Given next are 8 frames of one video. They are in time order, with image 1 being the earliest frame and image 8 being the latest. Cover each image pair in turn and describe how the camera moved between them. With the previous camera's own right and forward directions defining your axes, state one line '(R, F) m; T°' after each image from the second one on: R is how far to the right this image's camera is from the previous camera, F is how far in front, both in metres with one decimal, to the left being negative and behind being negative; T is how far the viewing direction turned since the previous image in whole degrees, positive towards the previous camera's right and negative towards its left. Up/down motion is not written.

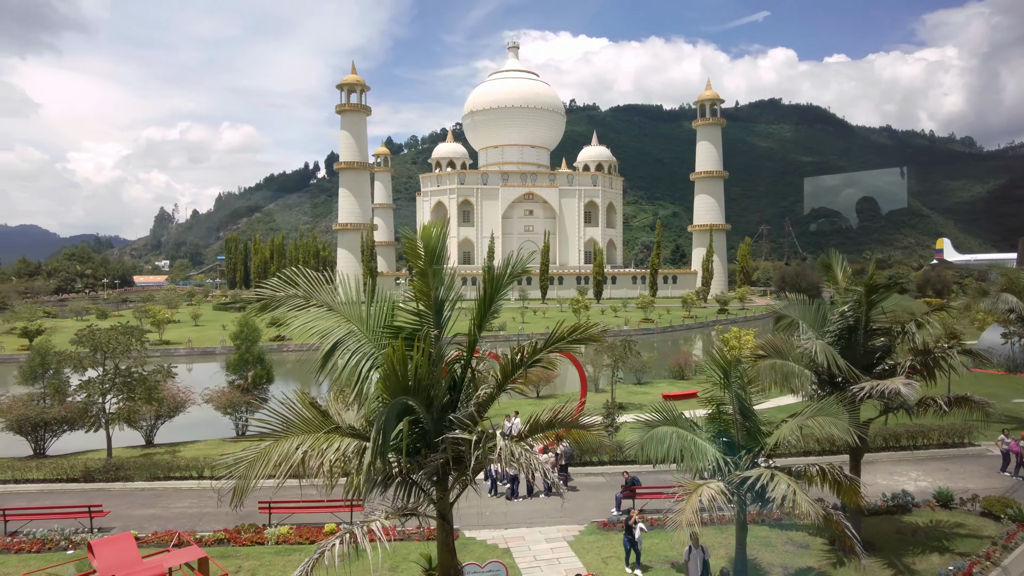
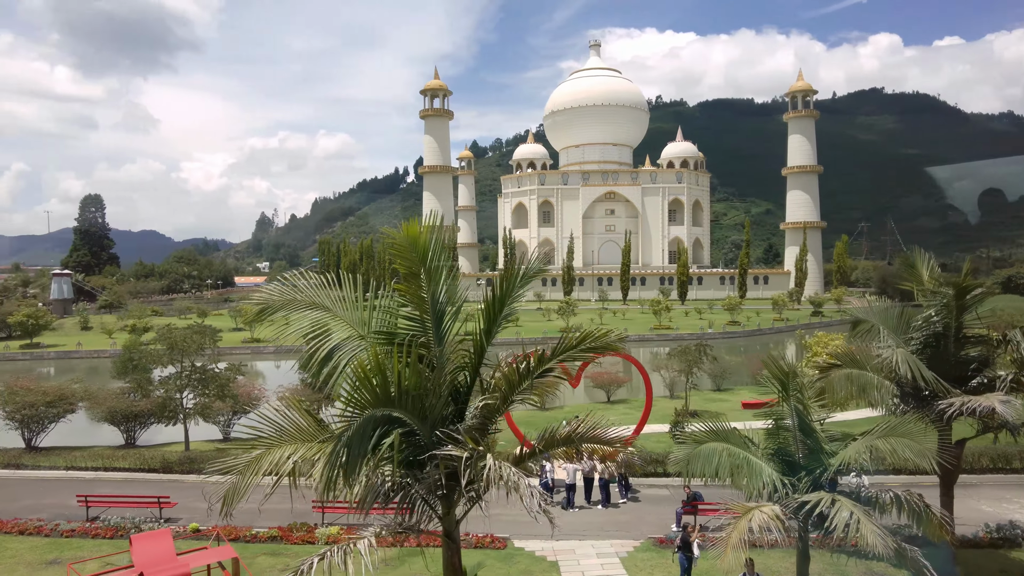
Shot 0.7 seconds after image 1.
(+0.5, +0.4) m; -8°
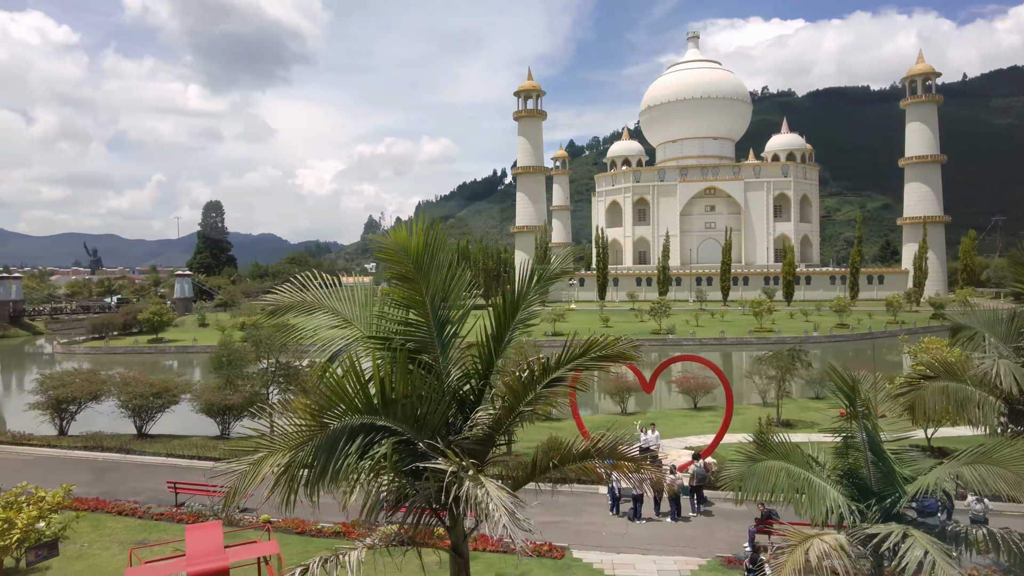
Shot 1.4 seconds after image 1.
(+0.6, +0.3) m; -9°
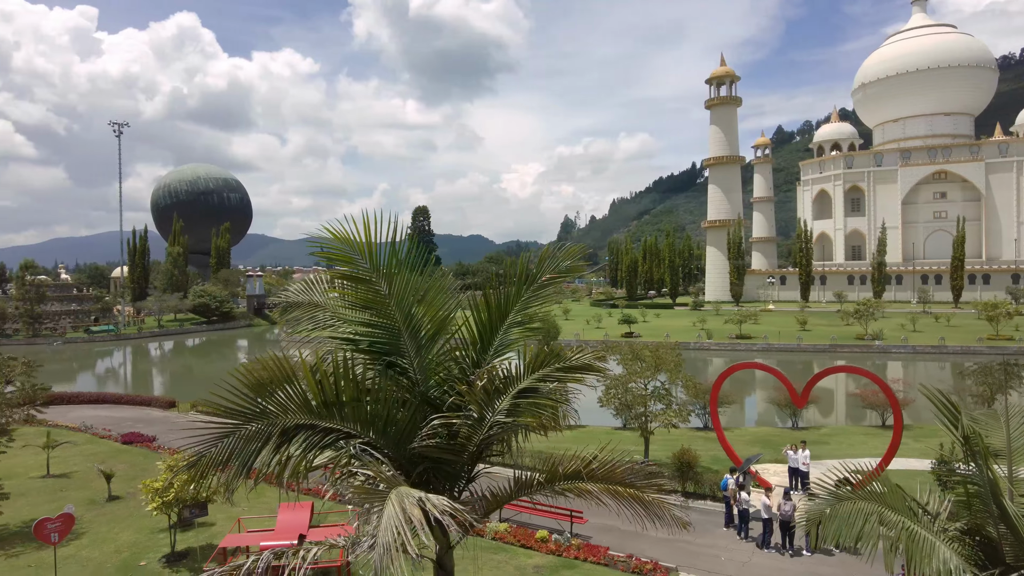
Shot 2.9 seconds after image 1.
(+1.3, +0.5) m; -17°
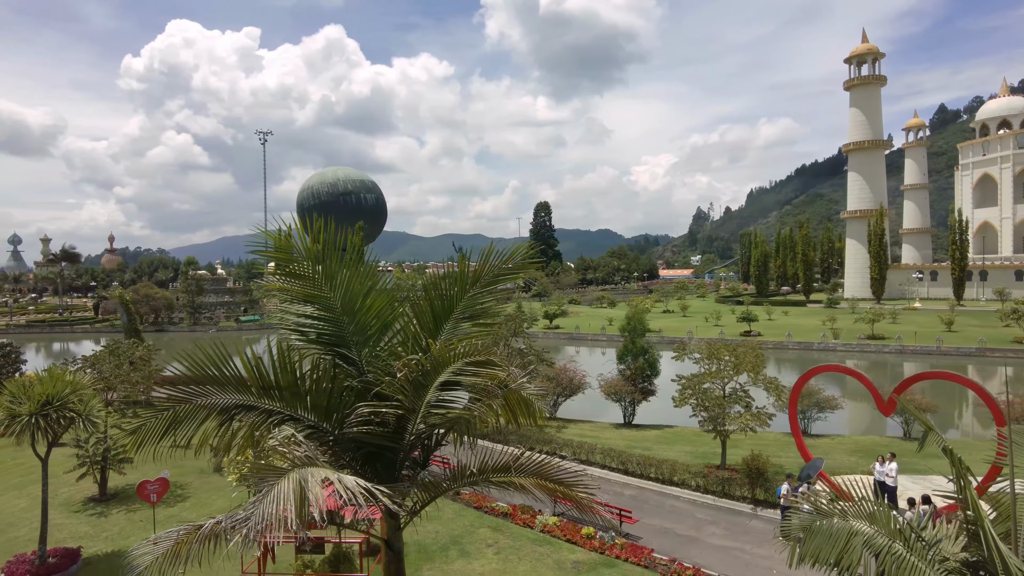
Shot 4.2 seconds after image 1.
(+1.3, 0.0) m; -12°
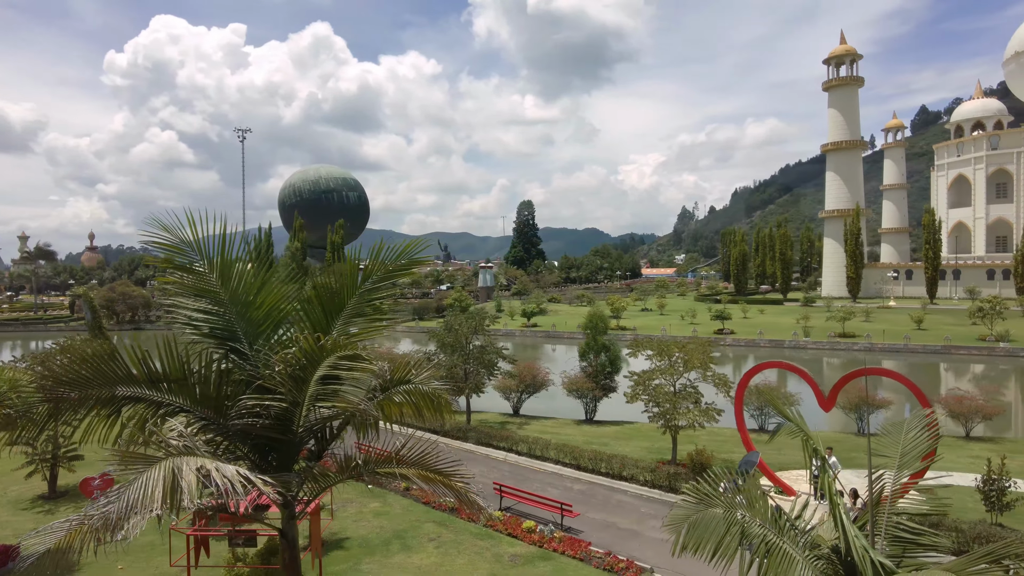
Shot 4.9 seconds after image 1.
(+0.7, -0.1) m; +1°
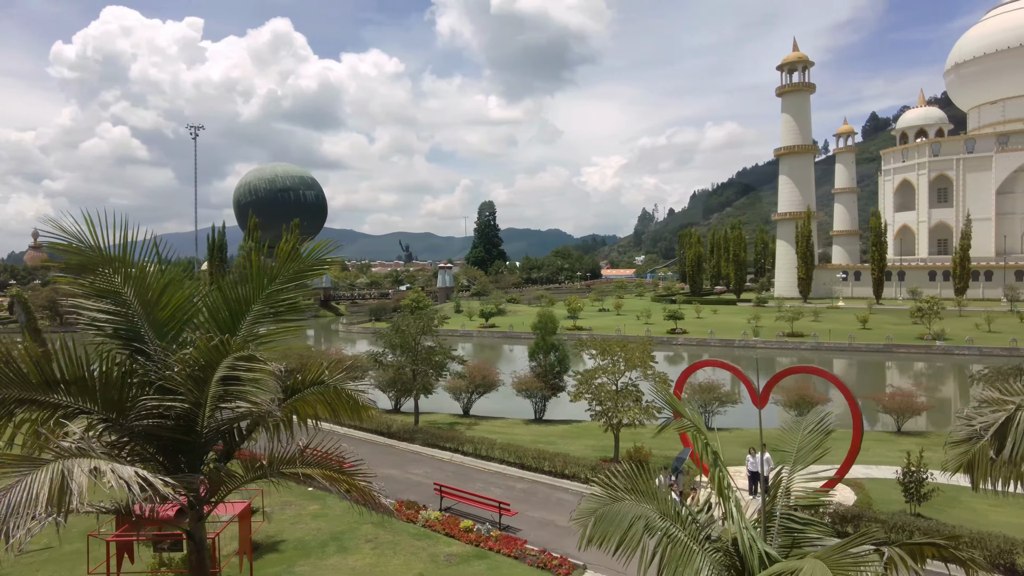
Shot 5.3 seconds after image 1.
(+0.4, -0.1) m; +3°
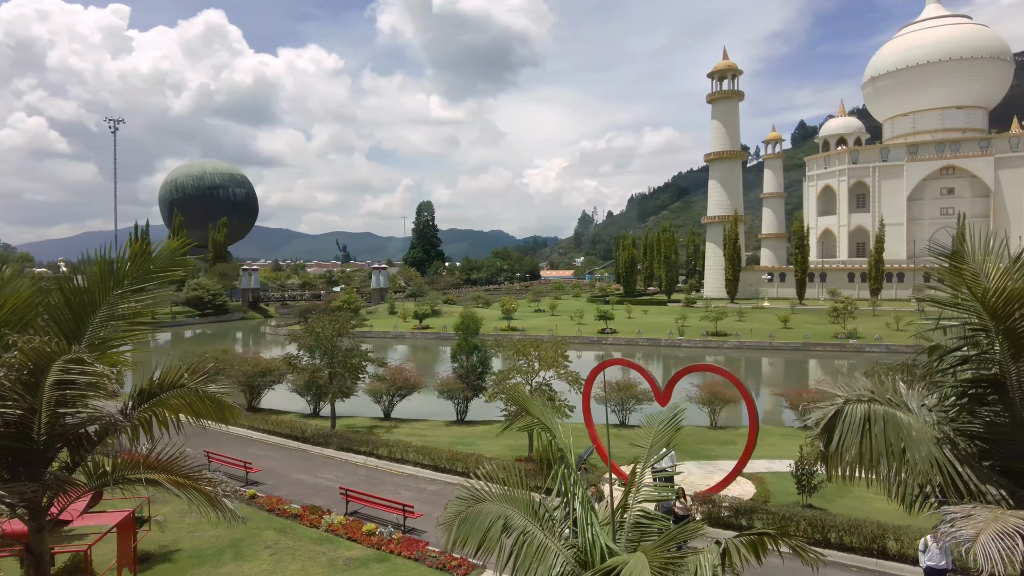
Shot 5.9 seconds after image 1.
(+0.6, 0.0) m; +5°
